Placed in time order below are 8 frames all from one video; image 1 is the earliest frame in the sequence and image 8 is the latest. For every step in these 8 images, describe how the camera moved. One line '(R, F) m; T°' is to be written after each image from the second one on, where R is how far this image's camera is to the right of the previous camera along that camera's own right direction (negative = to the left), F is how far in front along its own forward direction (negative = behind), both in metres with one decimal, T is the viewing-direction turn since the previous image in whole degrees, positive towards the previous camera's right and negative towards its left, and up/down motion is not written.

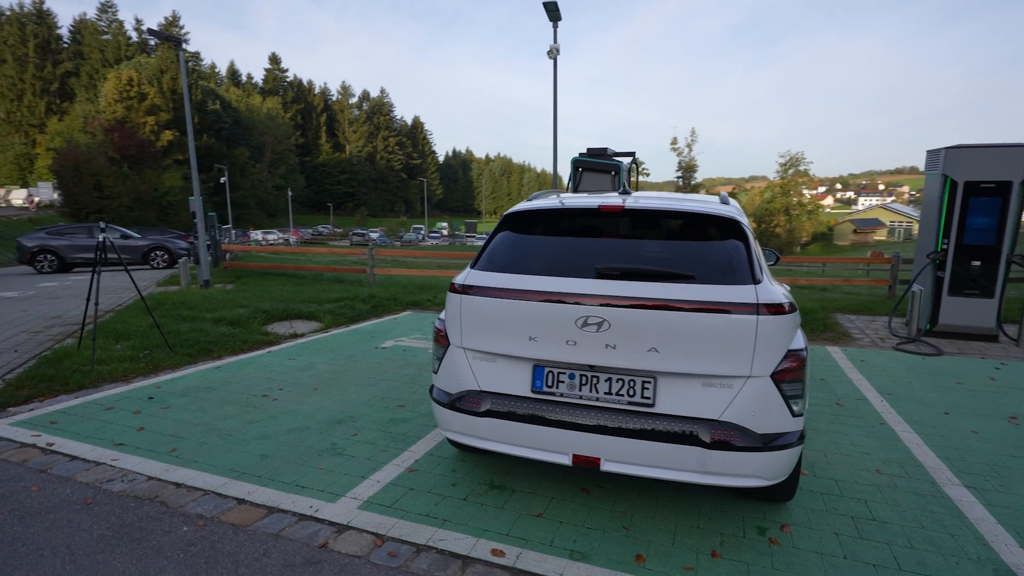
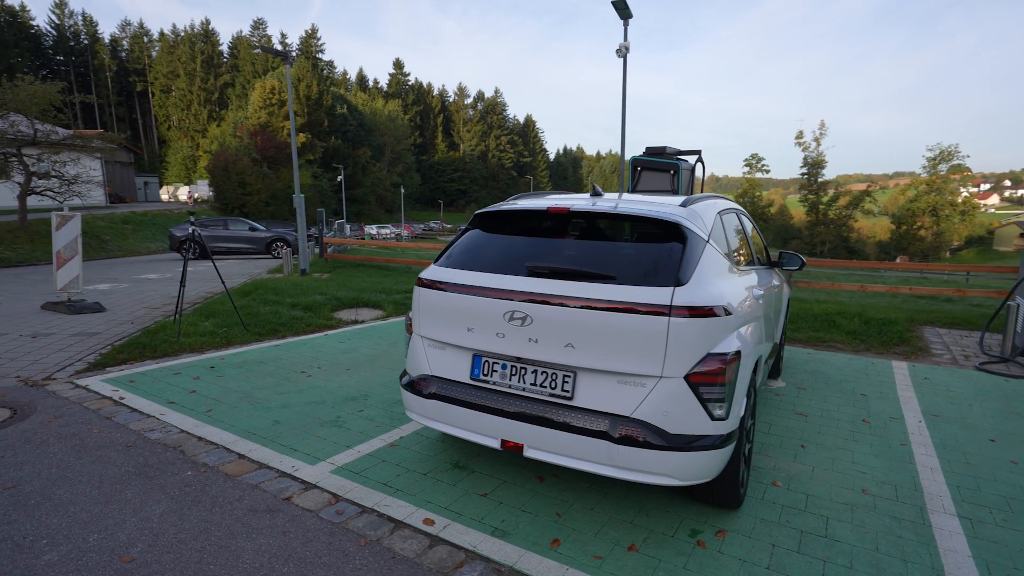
(+0.9, -0.1) m; -11°
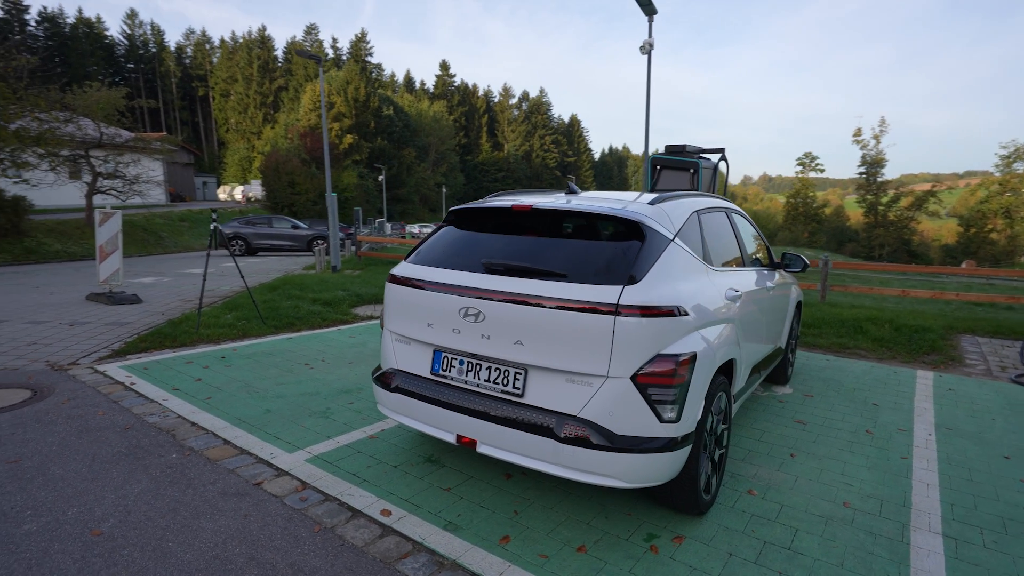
(+0.5, 0.0) m; -5°
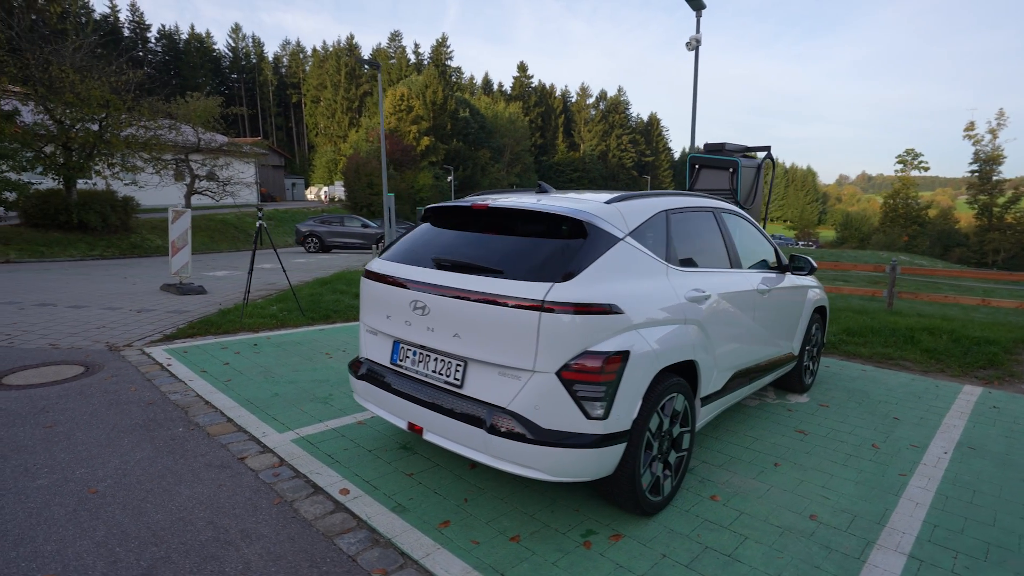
(+0.7, -0.1) m; -8°
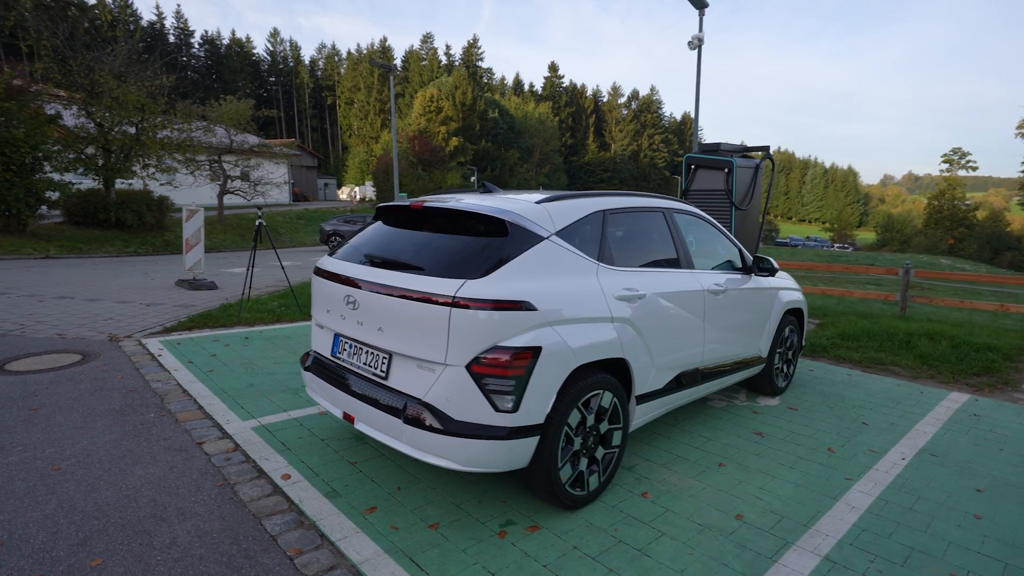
(+0.6, -0.1) m; -3°
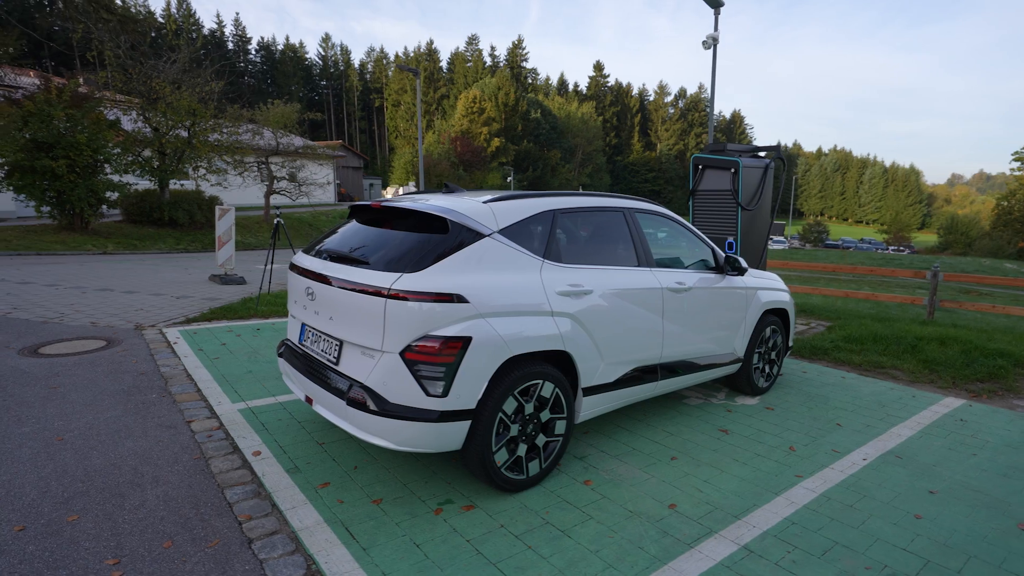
(+0.6, -0.2) m; -5°
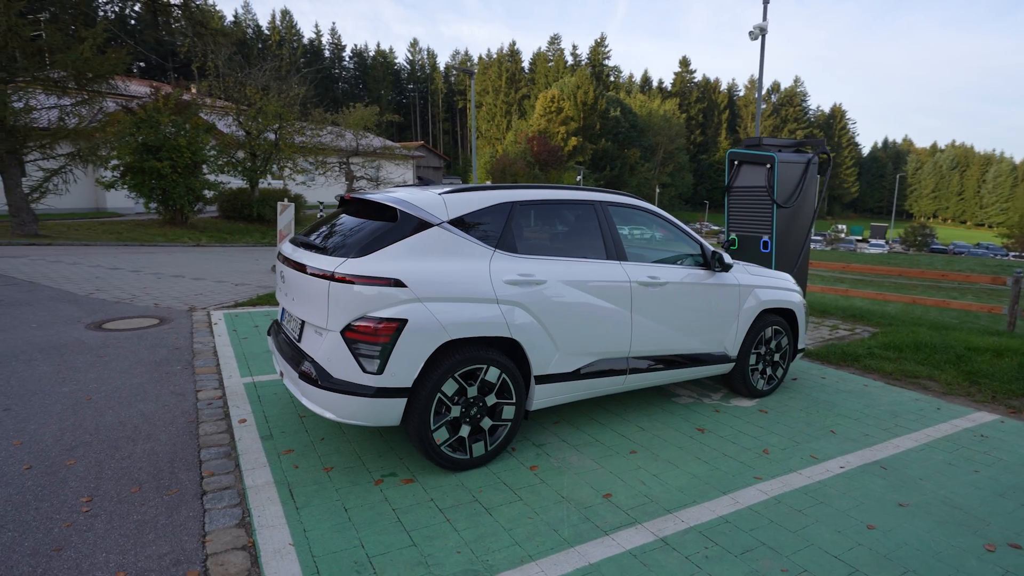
(+0.9, -0.1) m; -8°
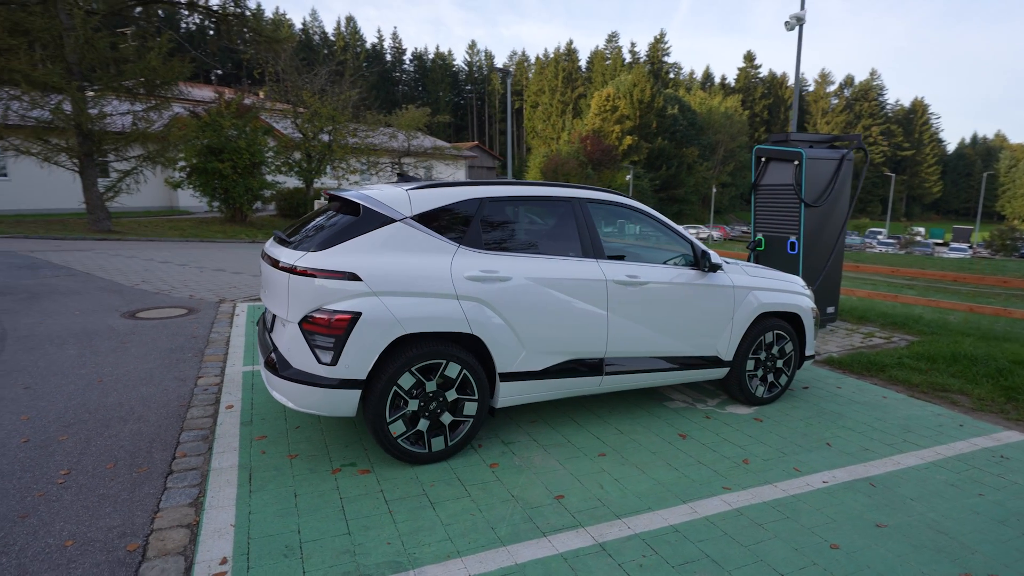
(+0.6, +0.1) m; -6°
